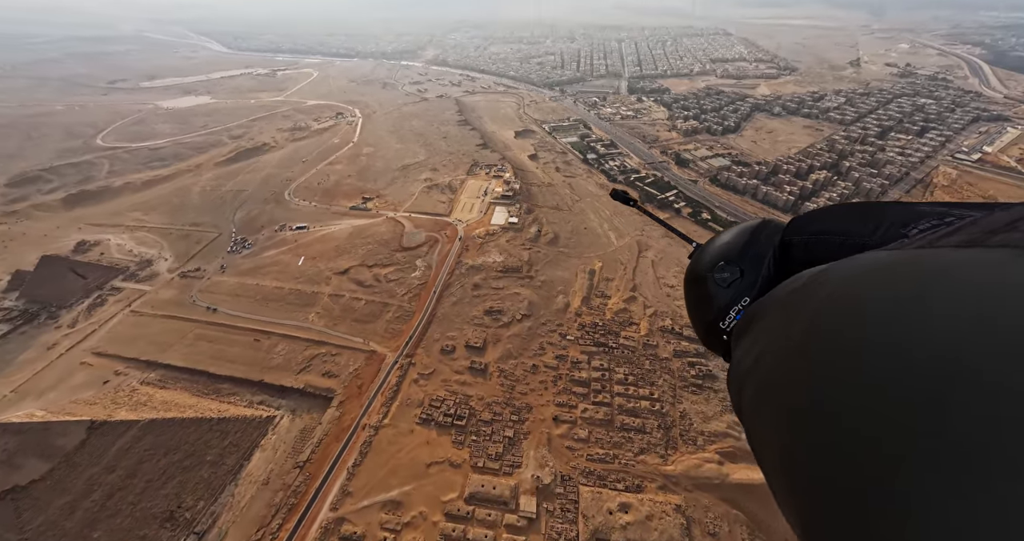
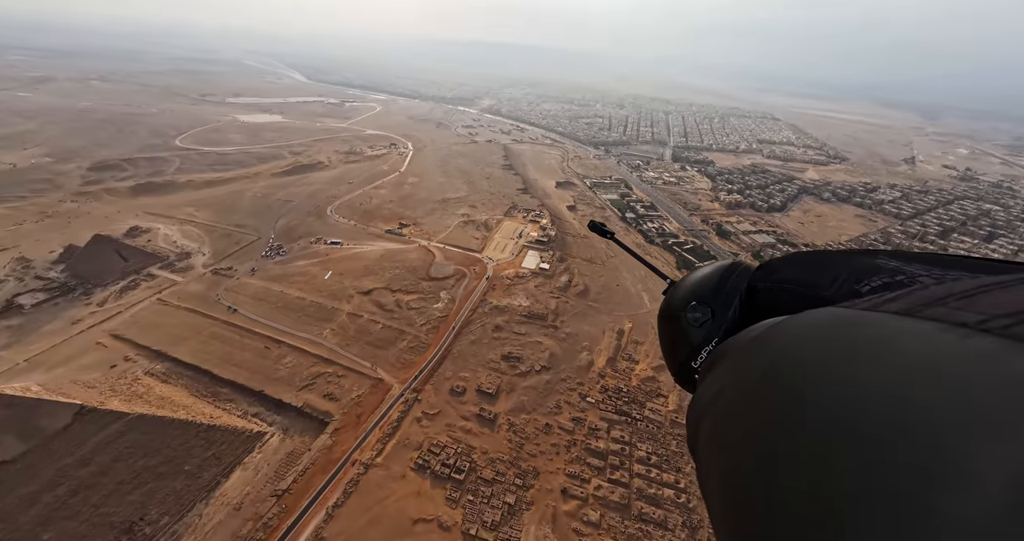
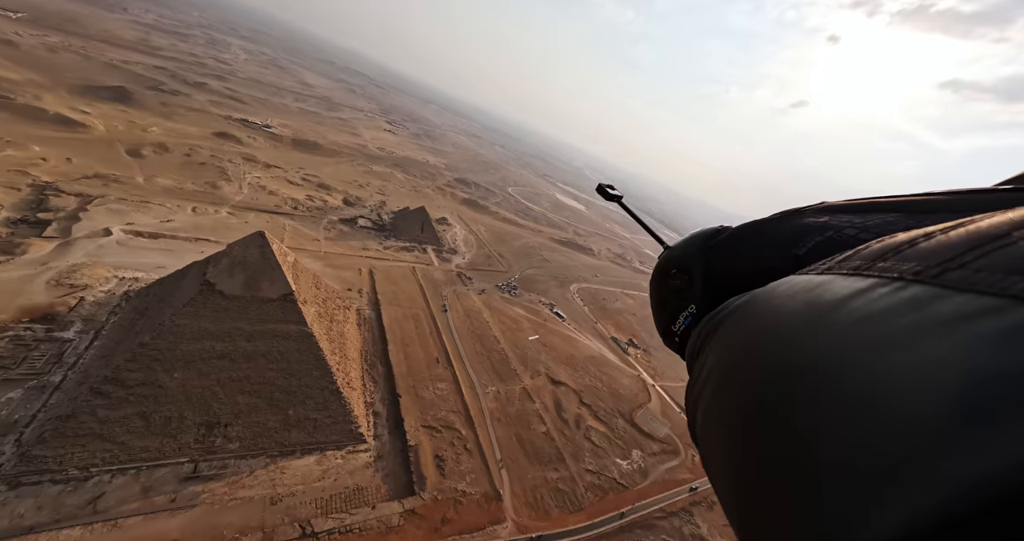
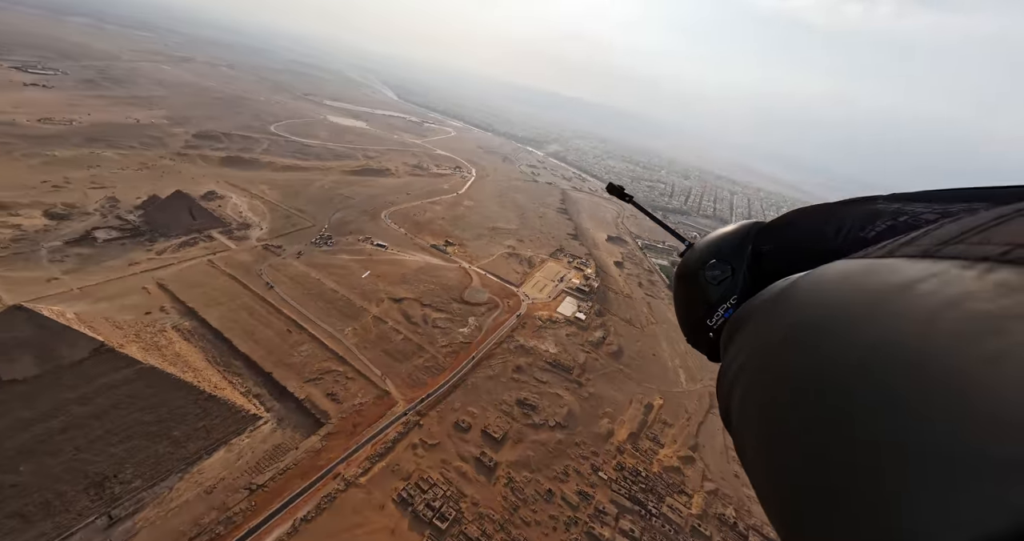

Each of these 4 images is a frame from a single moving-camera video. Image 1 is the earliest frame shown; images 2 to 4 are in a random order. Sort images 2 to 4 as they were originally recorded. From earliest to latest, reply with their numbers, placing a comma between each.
2, 4, 3
